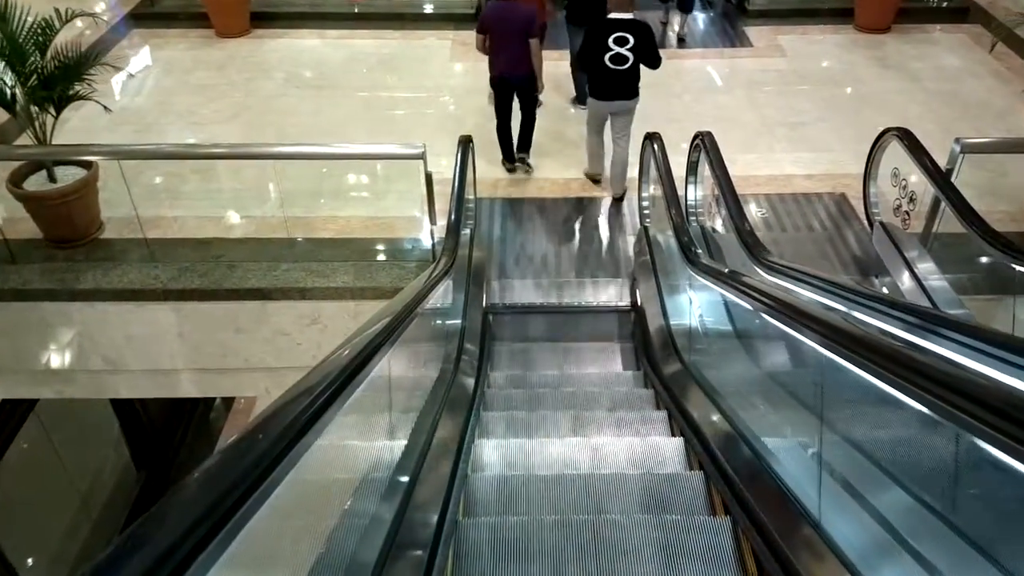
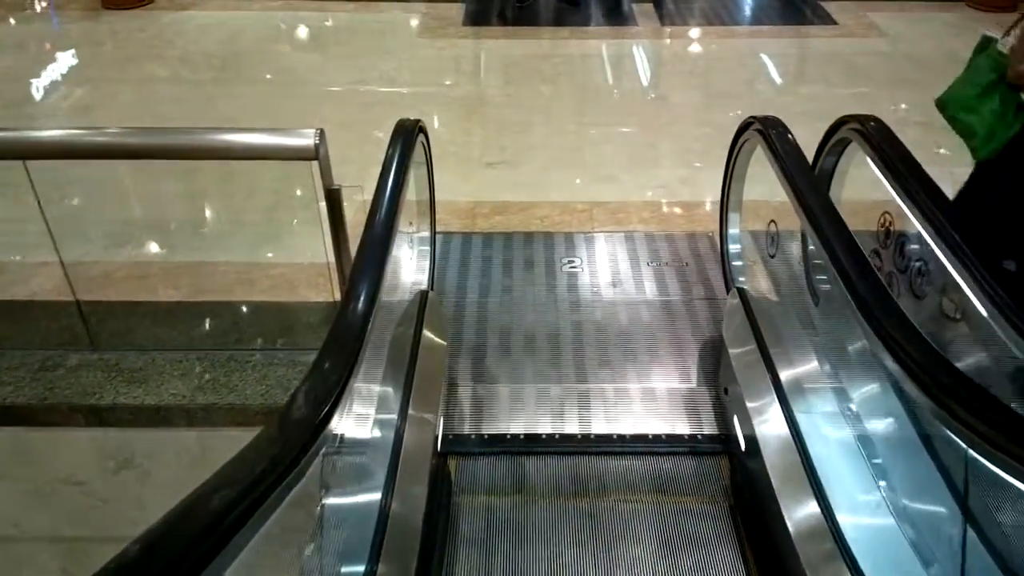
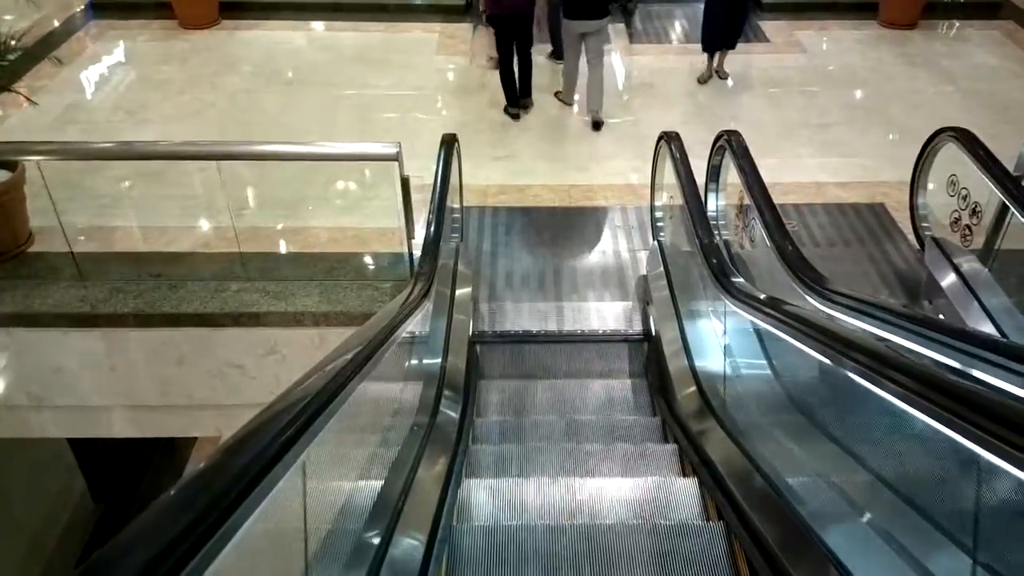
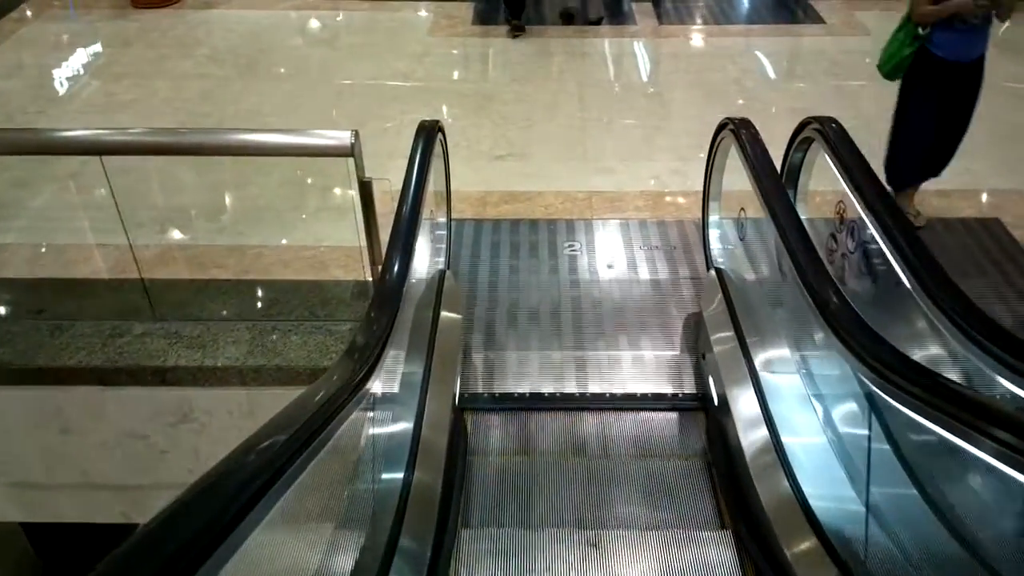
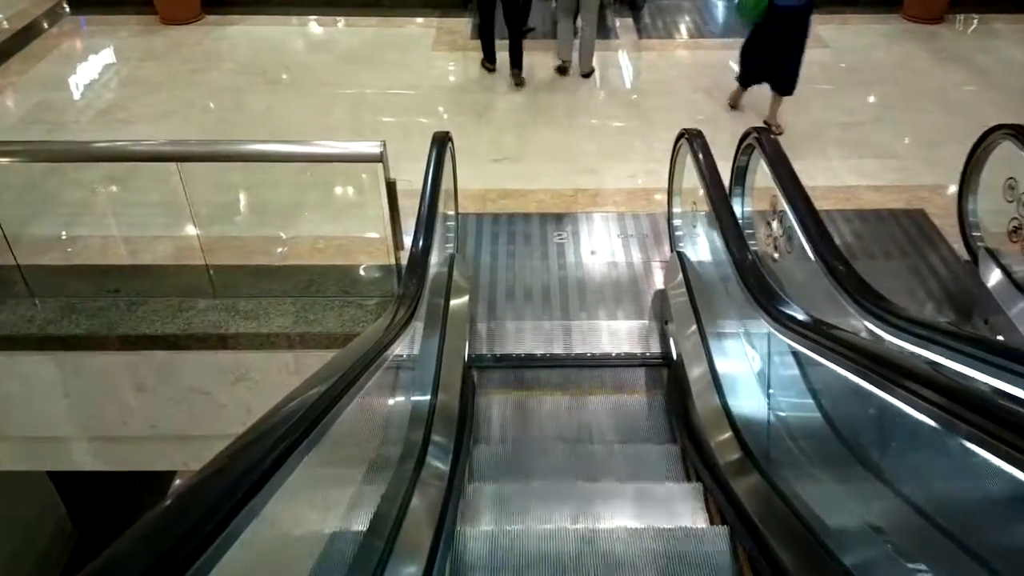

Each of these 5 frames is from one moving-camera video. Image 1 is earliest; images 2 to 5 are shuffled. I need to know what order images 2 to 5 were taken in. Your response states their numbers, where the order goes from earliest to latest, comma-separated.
3, 5, 4, 2
